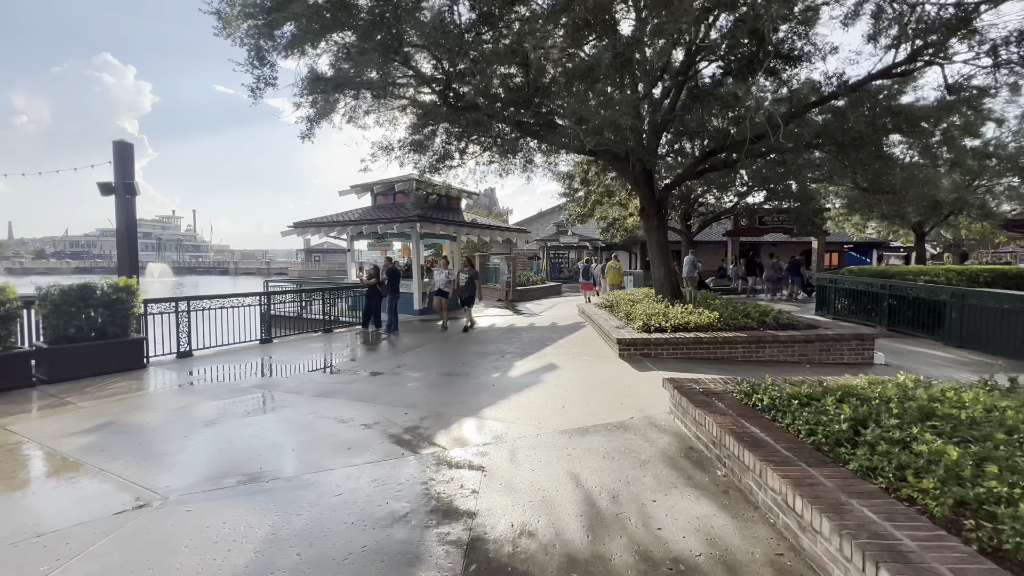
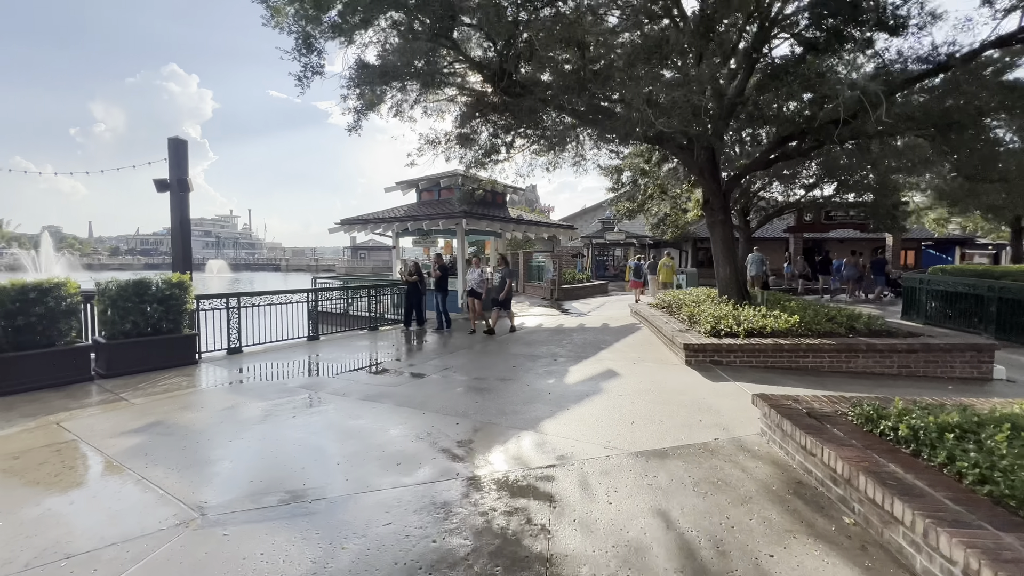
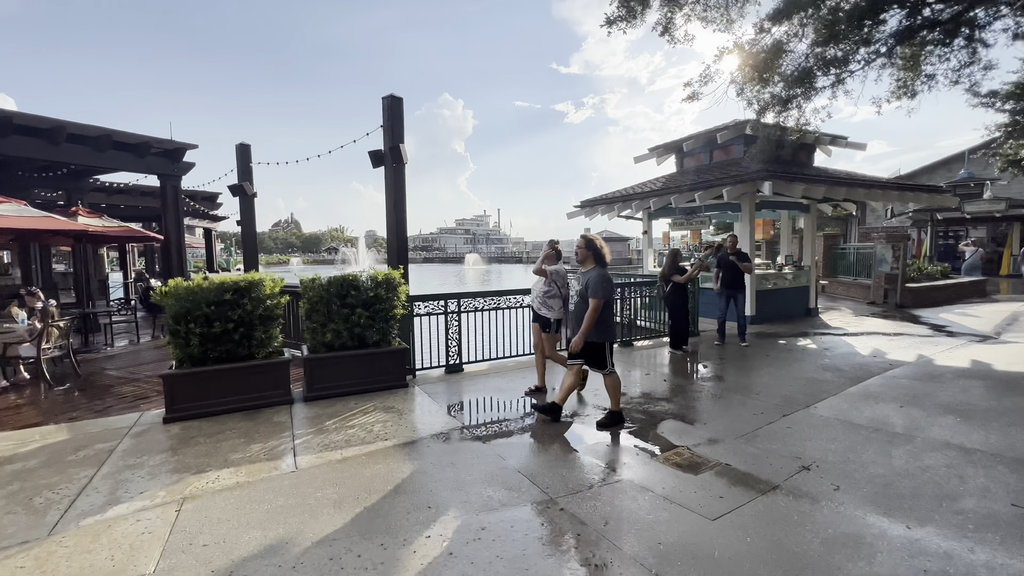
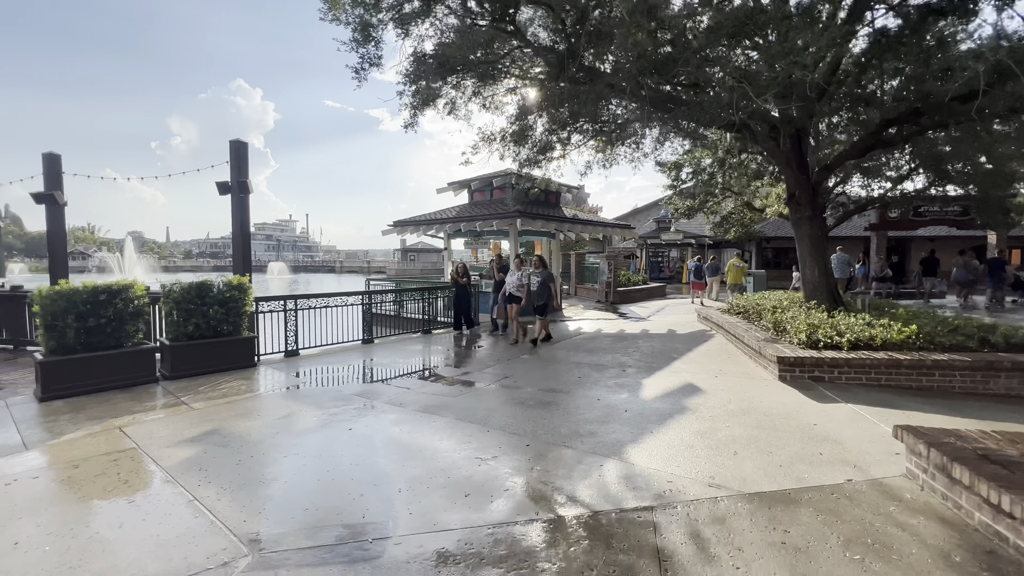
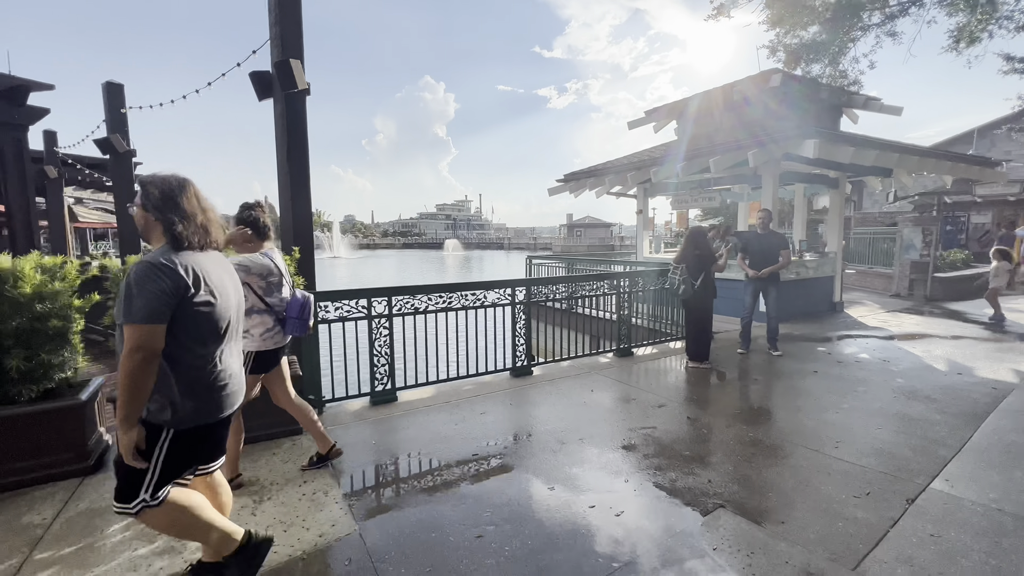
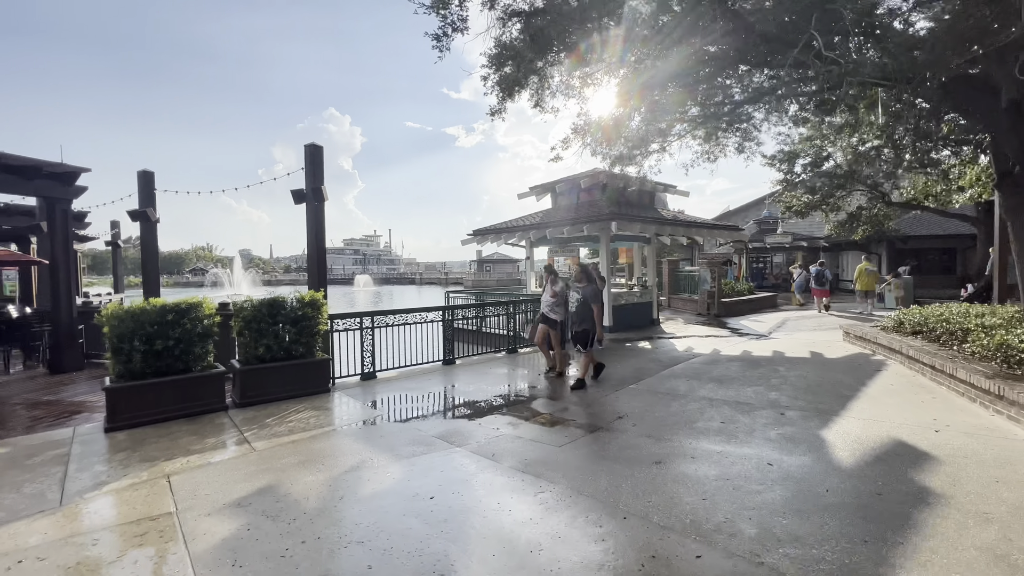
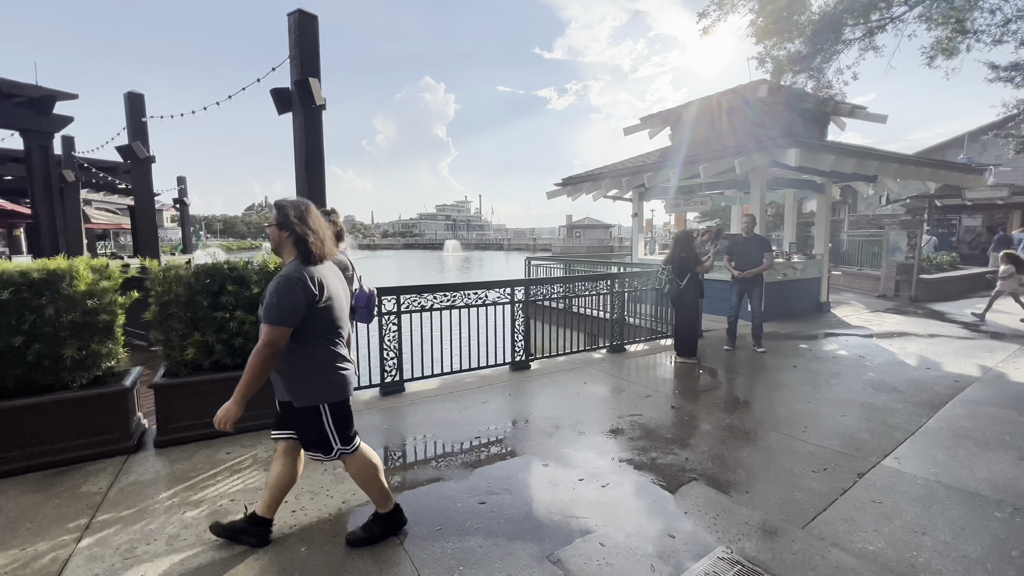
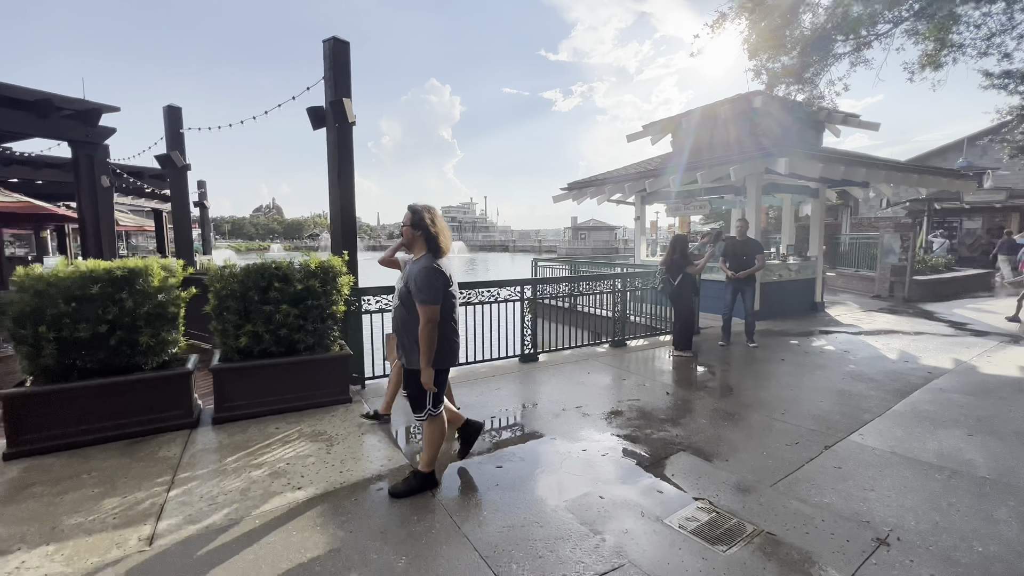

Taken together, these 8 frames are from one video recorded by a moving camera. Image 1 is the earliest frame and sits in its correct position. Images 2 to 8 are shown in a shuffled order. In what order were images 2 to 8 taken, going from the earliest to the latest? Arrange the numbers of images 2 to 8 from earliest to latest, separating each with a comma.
2, 4, 6, 3, 8, 7, 5
